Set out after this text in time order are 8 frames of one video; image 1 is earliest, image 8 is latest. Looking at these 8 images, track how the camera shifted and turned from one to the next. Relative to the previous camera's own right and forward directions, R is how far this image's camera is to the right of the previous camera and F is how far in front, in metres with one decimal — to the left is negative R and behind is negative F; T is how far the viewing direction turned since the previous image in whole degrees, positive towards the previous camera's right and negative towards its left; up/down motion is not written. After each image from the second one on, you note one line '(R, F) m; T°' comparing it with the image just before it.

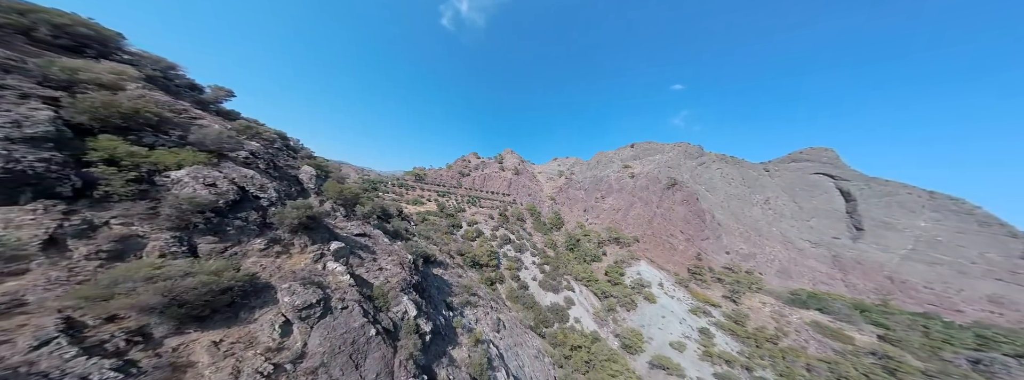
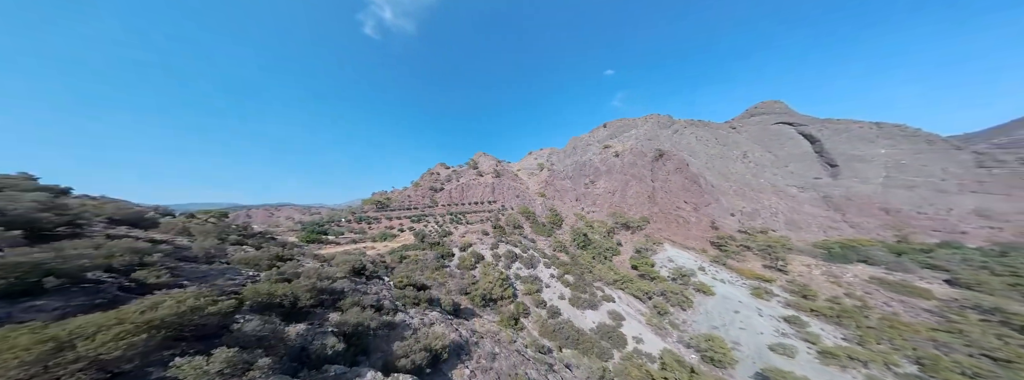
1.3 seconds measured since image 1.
(-2.6, +5.6) m; +8°
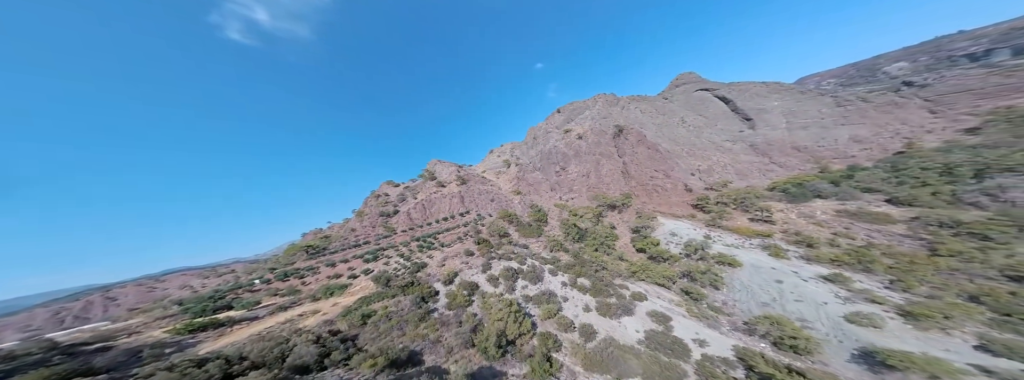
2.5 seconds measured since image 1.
(-2.6, +4.8) m; +12°
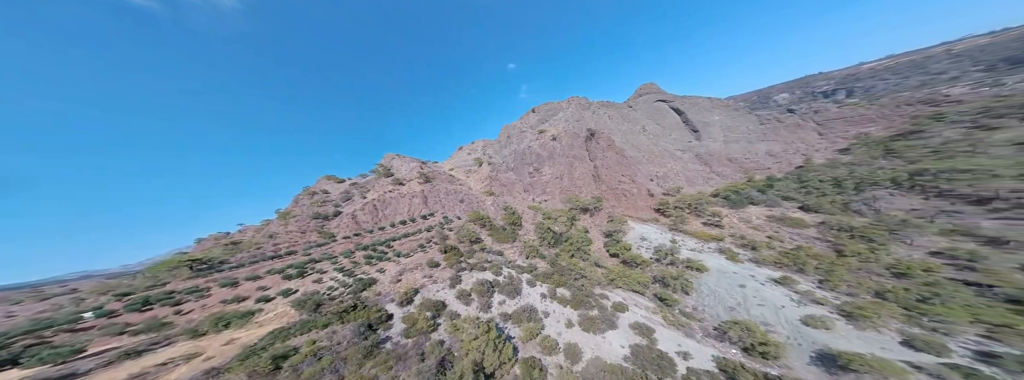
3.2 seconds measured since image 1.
(-1.2, +2.1) m; +10°
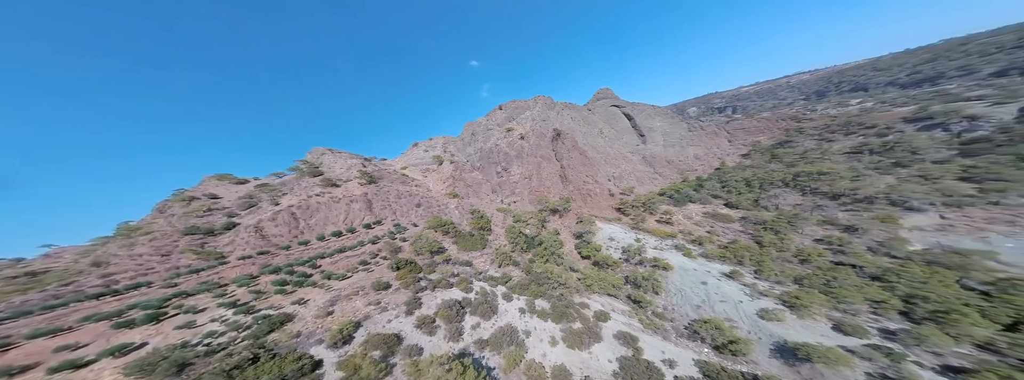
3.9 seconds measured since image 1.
(-1.4, +2.5) m; +12°
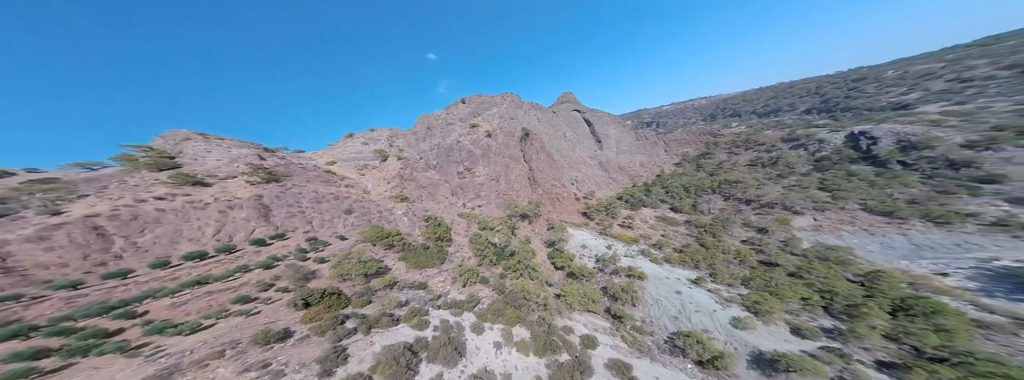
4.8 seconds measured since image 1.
(-1.6, +3.4) m; +13°
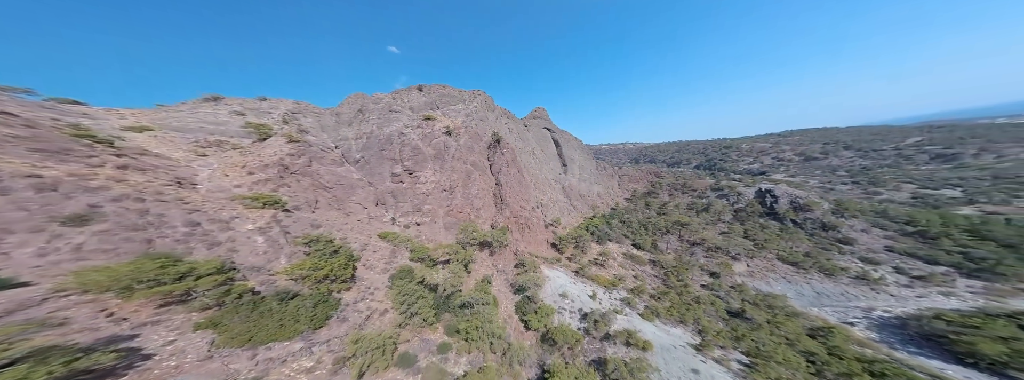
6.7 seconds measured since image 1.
(-1.5, +6.8) m; +14°
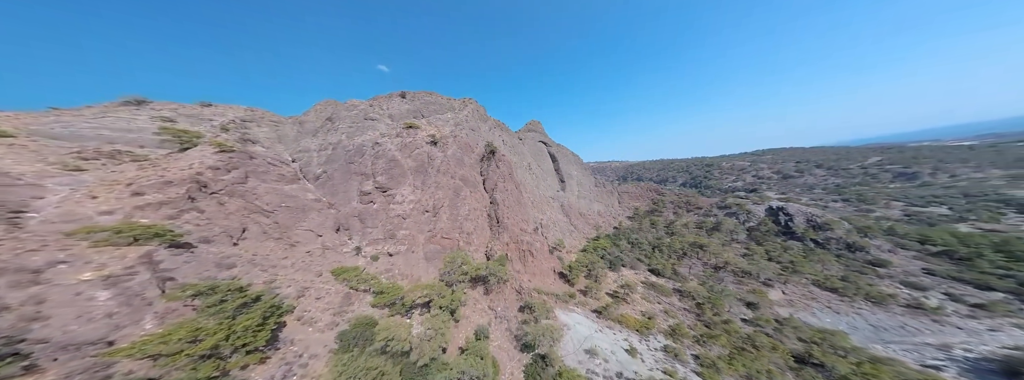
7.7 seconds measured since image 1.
(-0.6, +4.0) m; +2°
